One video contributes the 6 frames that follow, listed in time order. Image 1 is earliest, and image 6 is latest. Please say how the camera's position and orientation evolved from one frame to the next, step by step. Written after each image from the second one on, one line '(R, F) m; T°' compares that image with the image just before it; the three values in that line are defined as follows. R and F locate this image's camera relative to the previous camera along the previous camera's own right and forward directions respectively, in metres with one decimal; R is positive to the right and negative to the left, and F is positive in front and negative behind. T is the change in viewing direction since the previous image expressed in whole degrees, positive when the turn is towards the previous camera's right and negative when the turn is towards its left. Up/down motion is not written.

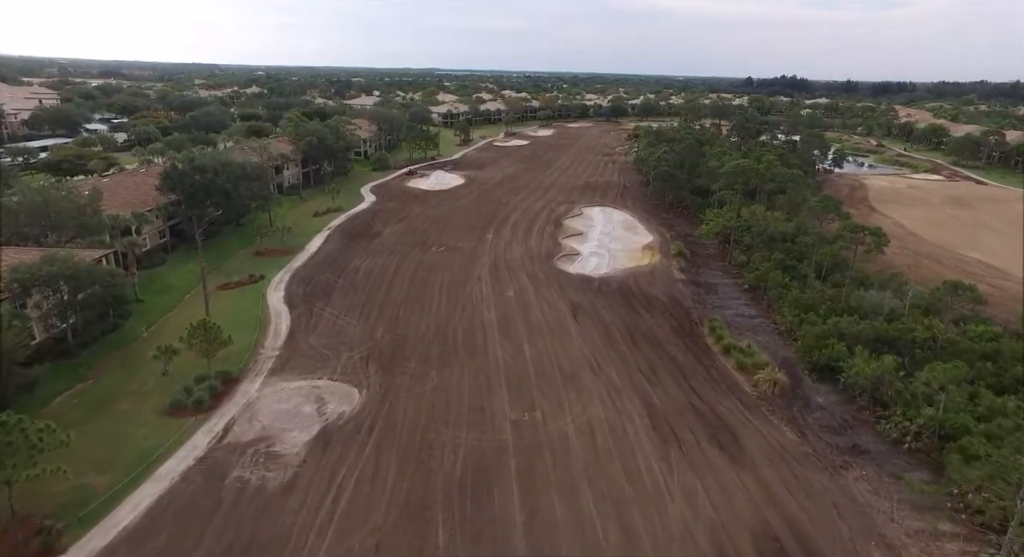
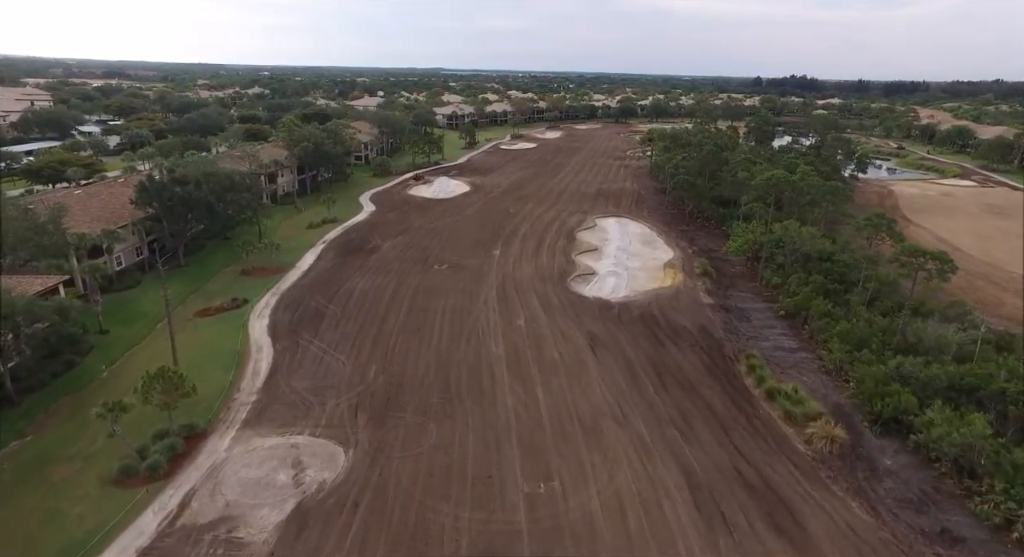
(-0.3, +3.7) m; -1°
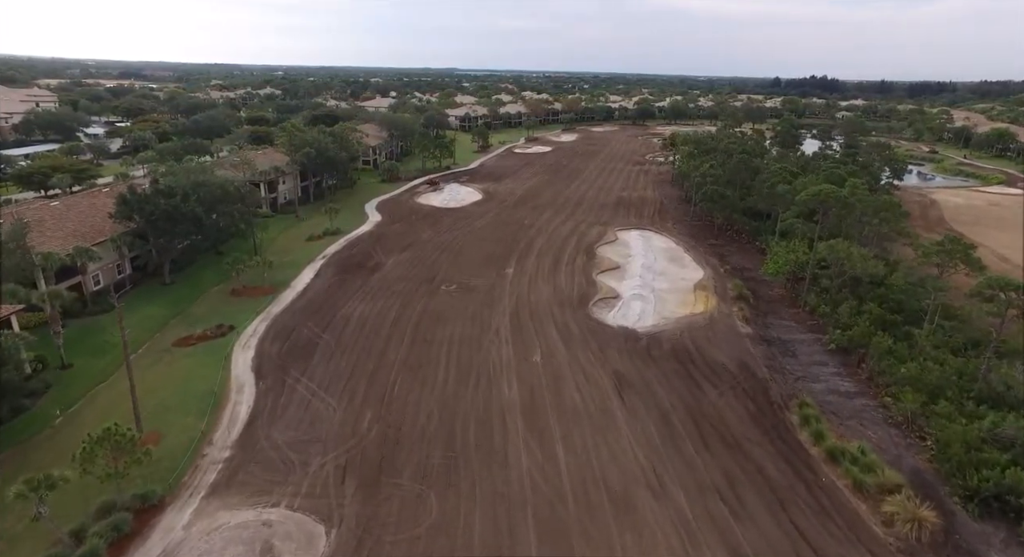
(-0.2, +3.7) m; -1°
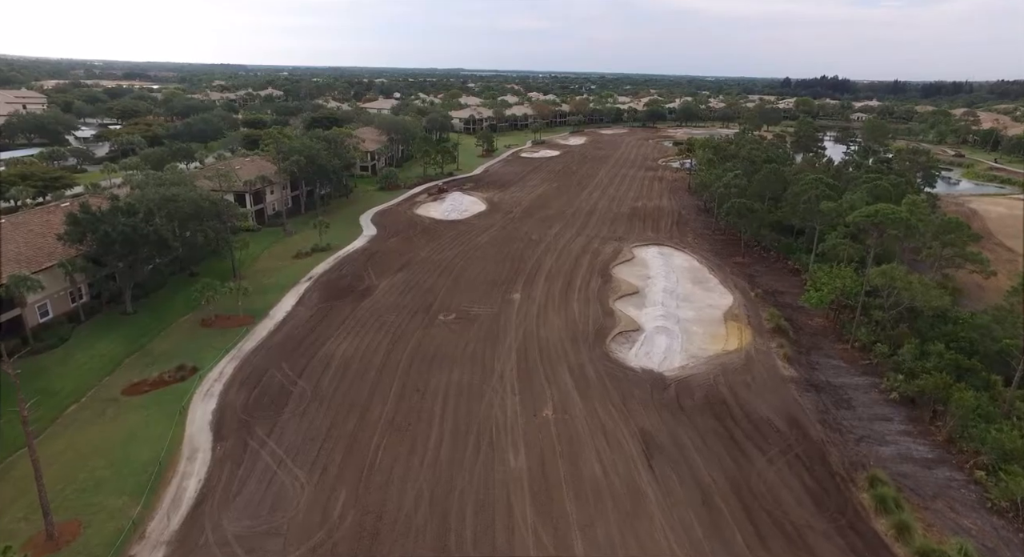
(-0.1, +4.3) m; -1°
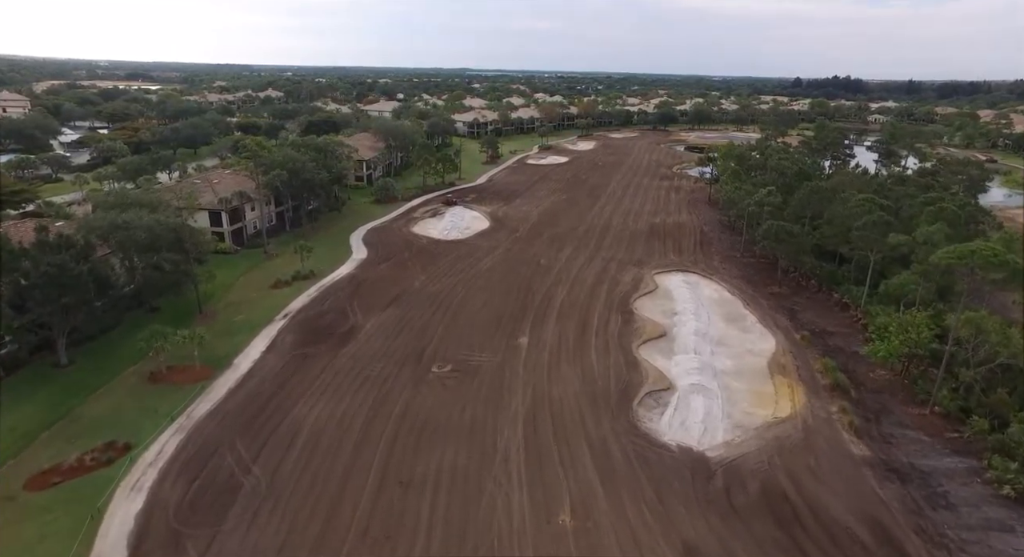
(-0.1, +5.2) m; -1°
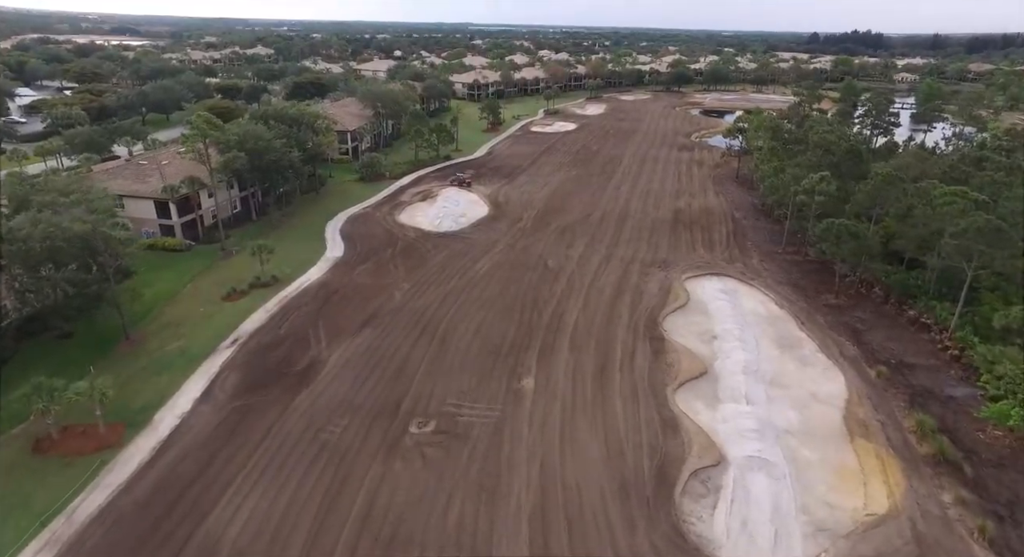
(+0.1, +6.9) m; 0°
